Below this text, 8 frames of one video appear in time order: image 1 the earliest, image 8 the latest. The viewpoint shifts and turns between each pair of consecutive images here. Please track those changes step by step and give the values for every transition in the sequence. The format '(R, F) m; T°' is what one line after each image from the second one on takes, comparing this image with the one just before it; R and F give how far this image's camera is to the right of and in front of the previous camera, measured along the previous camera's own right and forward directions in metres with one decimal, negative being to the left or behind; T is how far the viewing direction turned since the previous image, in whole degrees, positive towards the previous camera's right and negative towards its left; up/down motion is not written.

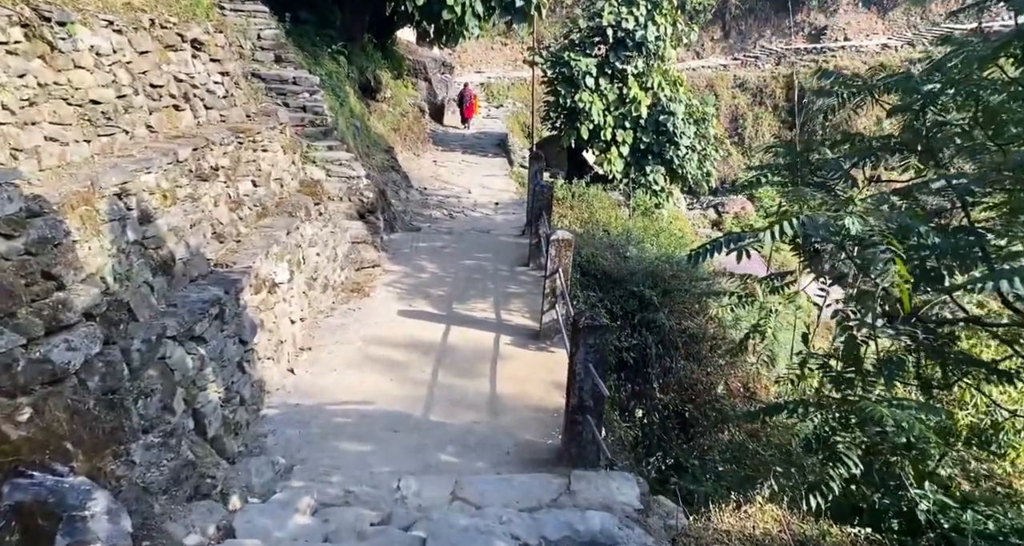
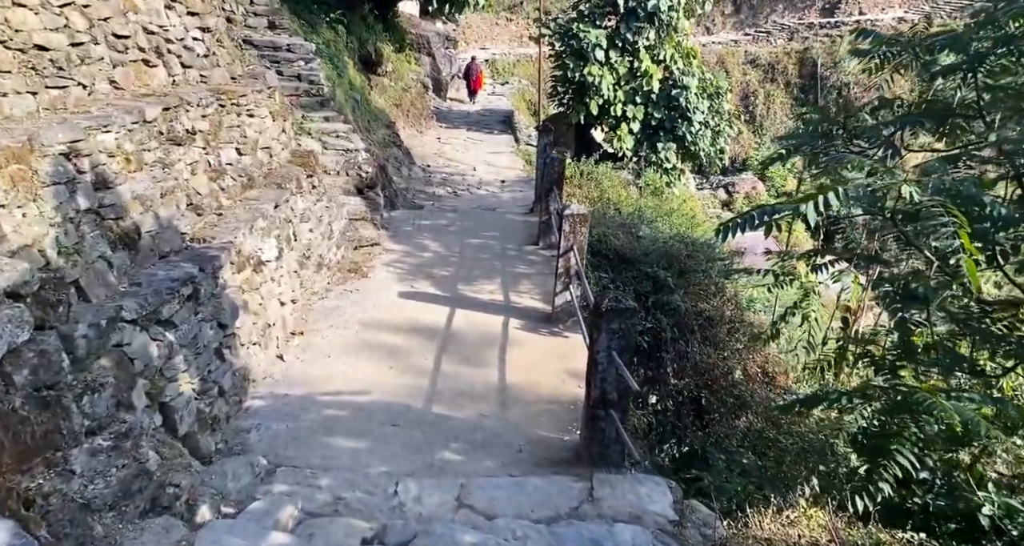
(0.0, +0.5) m; 0°
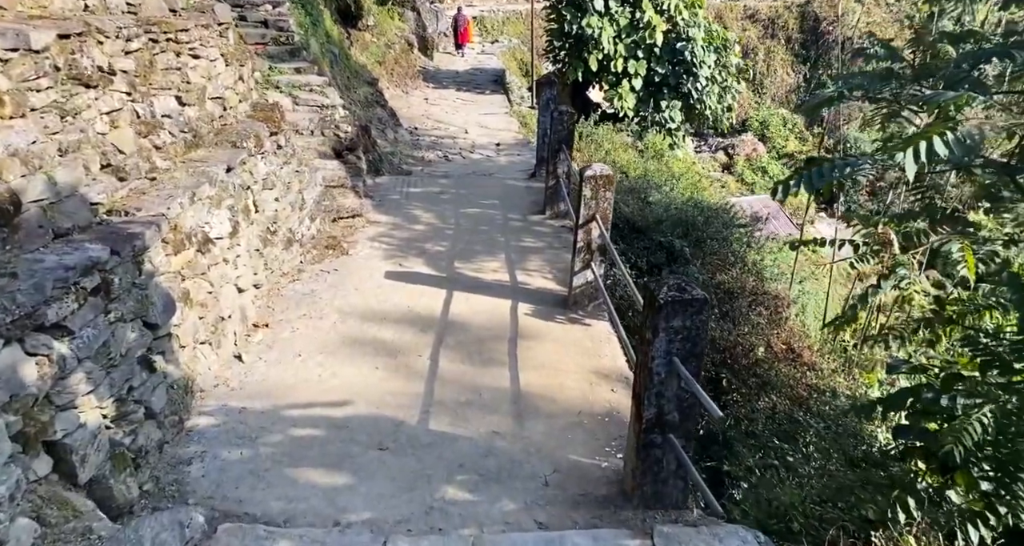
(-0.1, +1.0) m; +1°
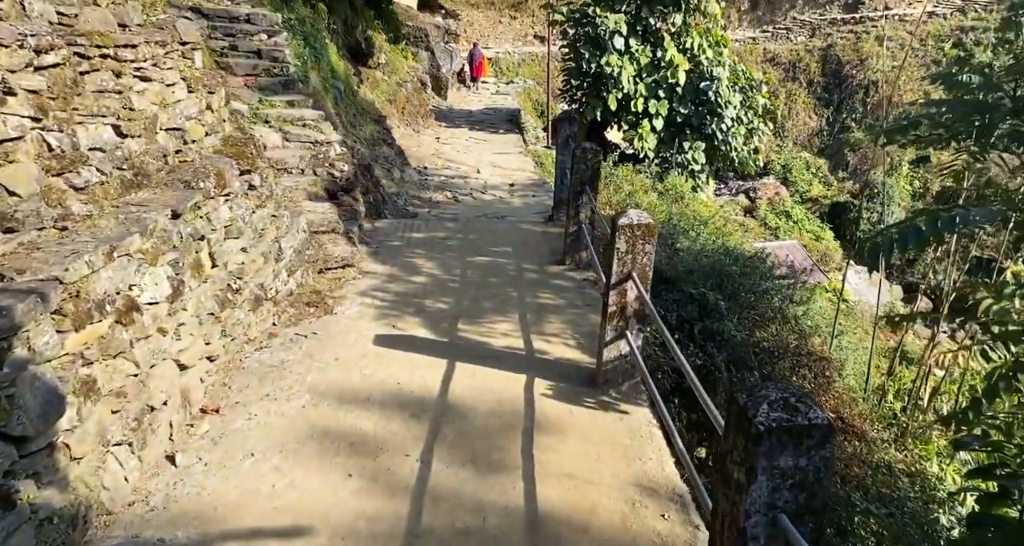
(0.0, +0.9) m; -1°
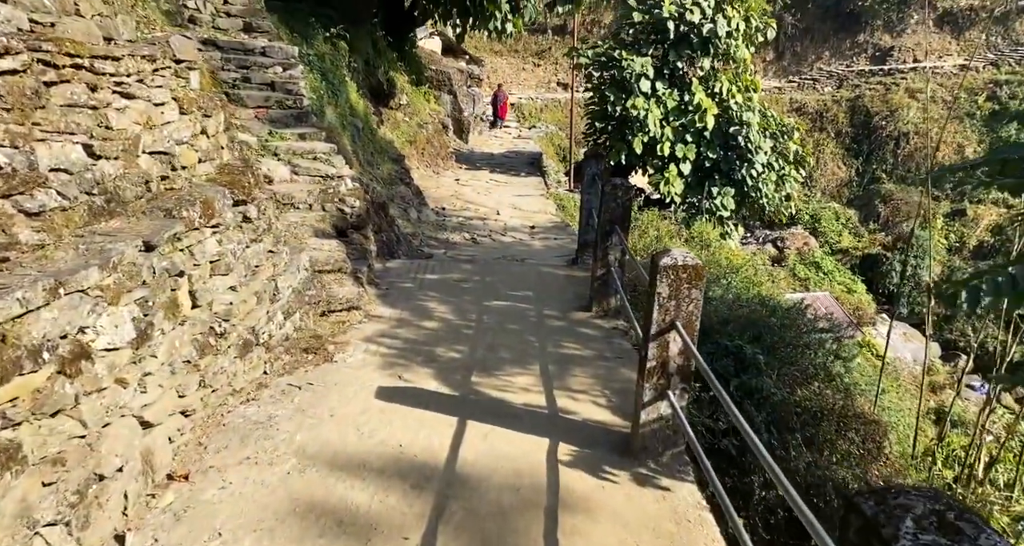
(0.0, +0.5) m; -1°
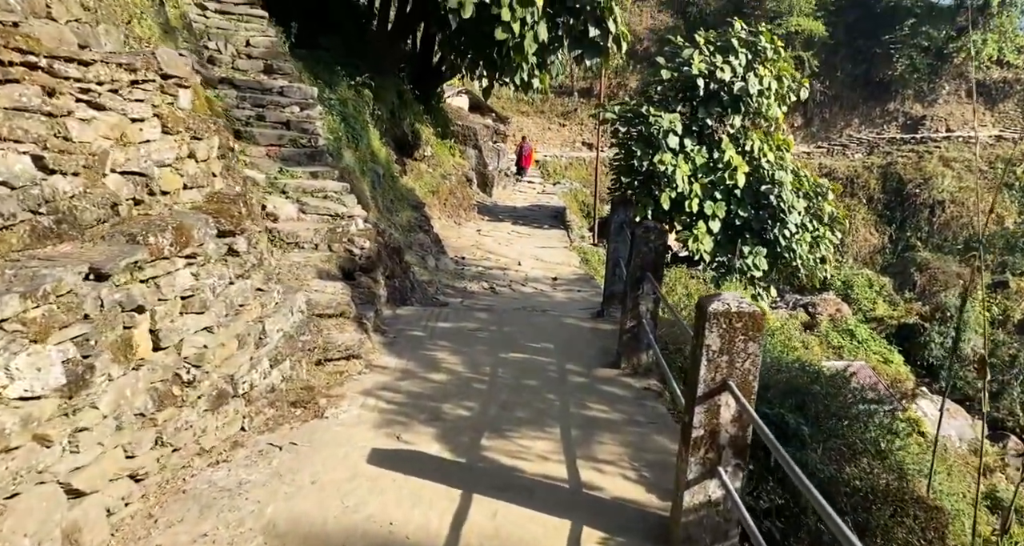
(0.0, +0.6) m; -2°
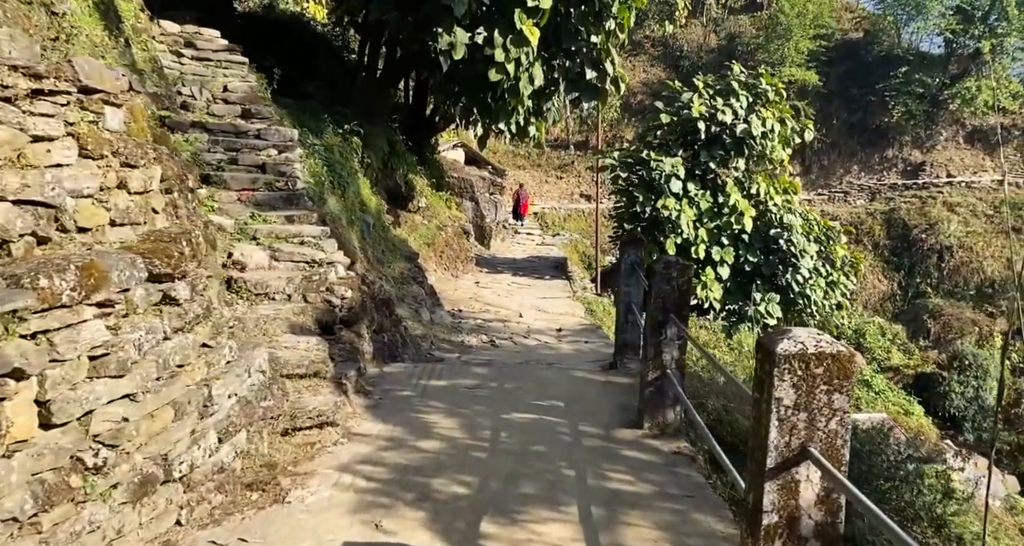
(0.0, +0.7) m; 0°
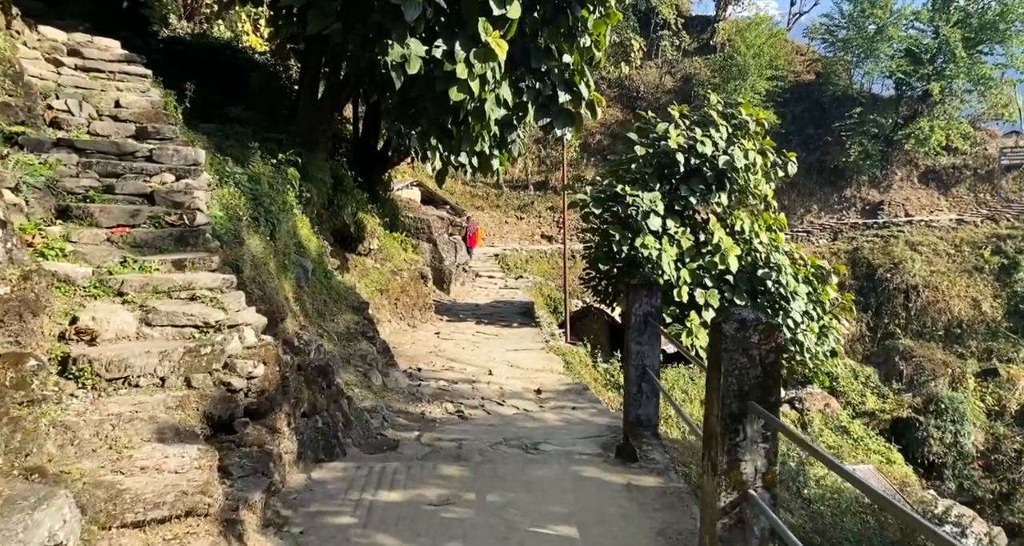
(-0.1, +1.6) m; +3°
